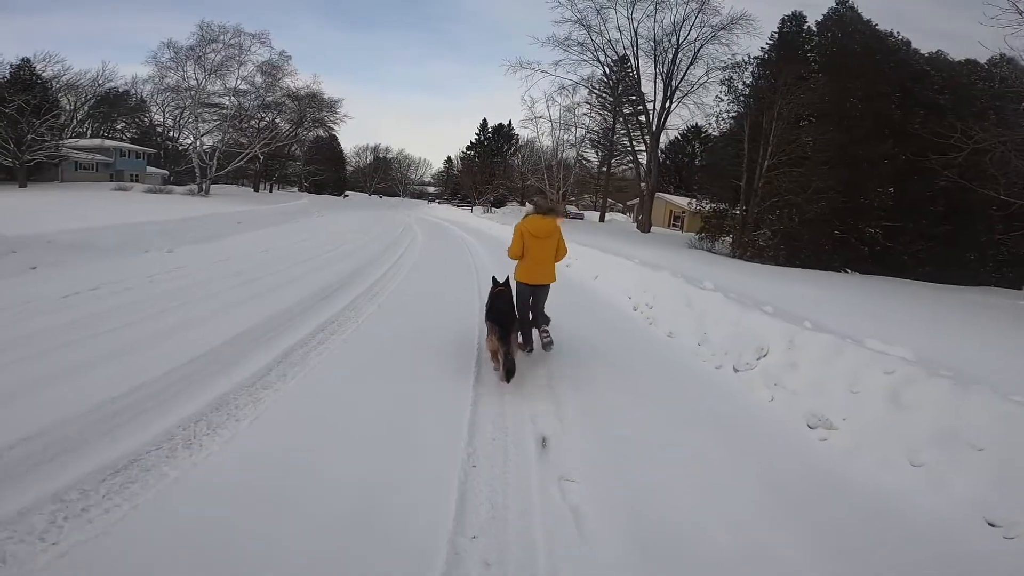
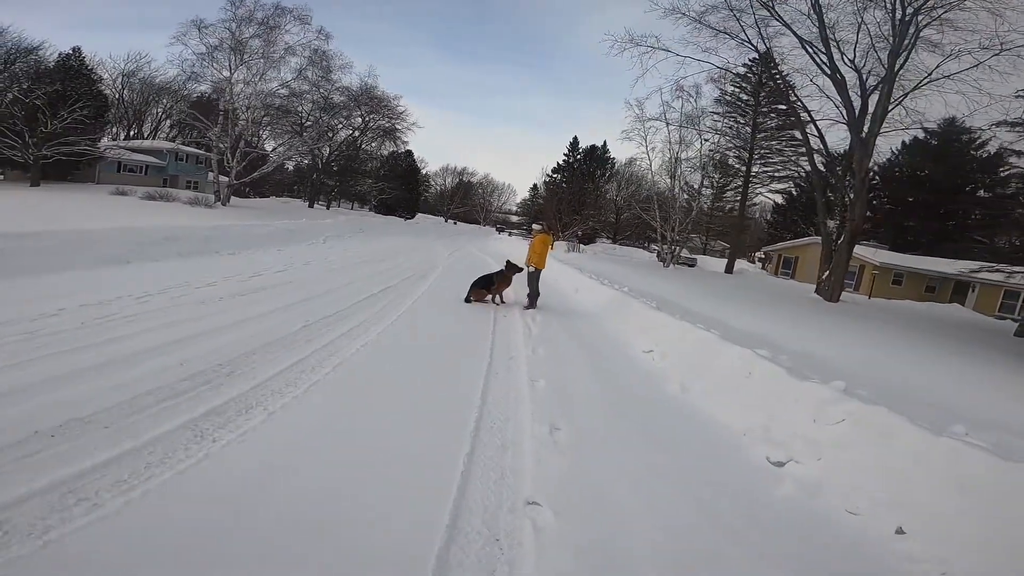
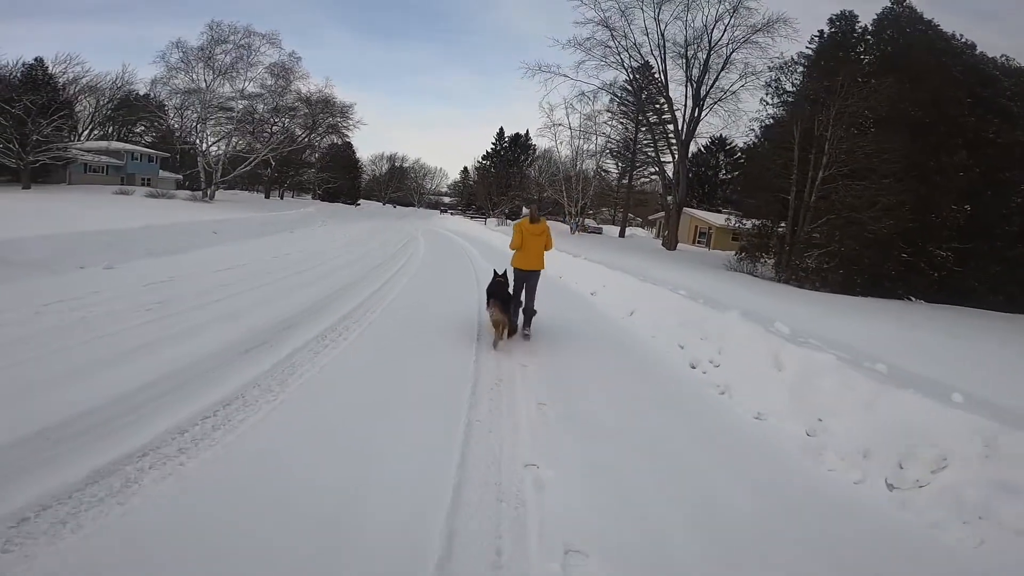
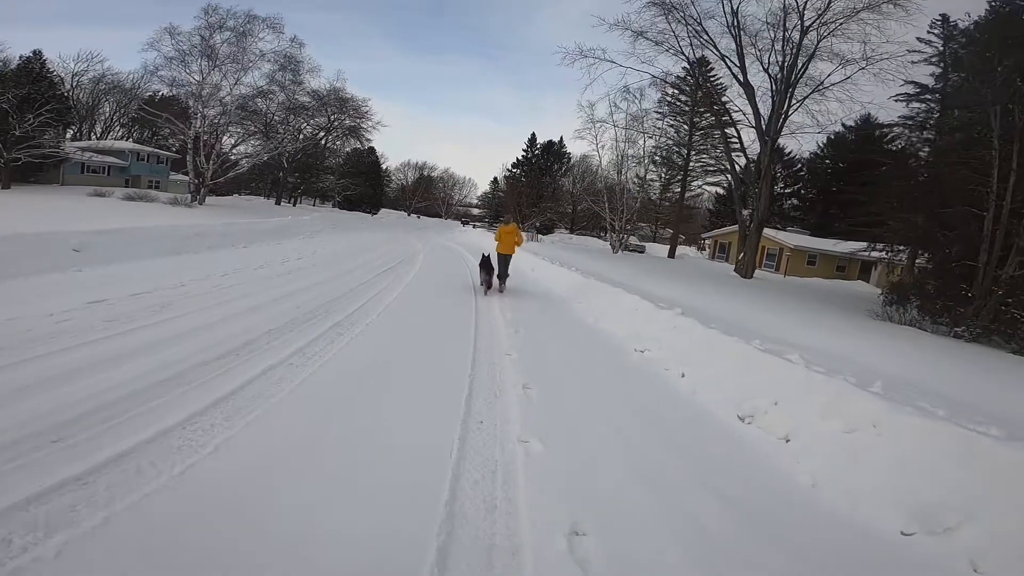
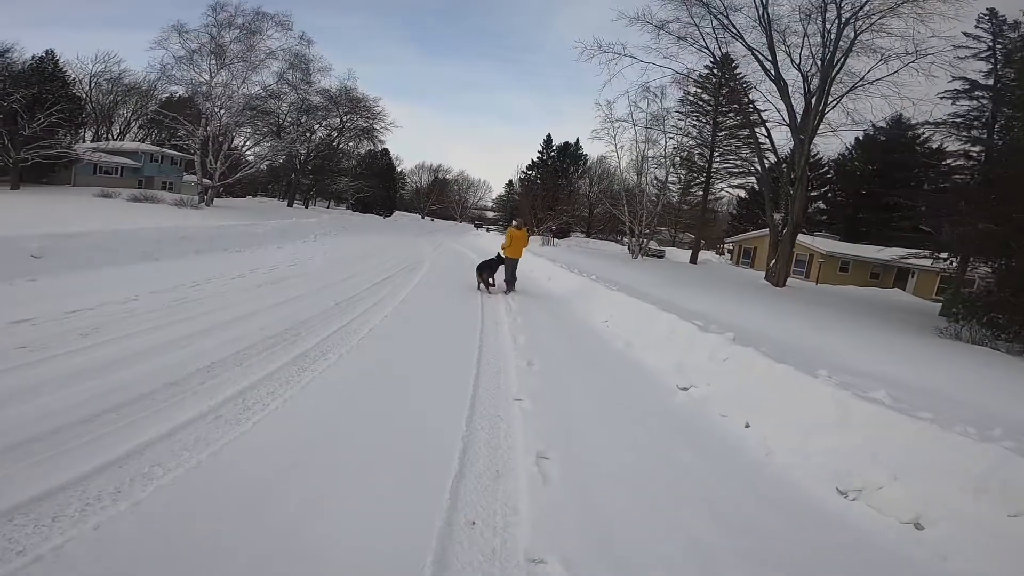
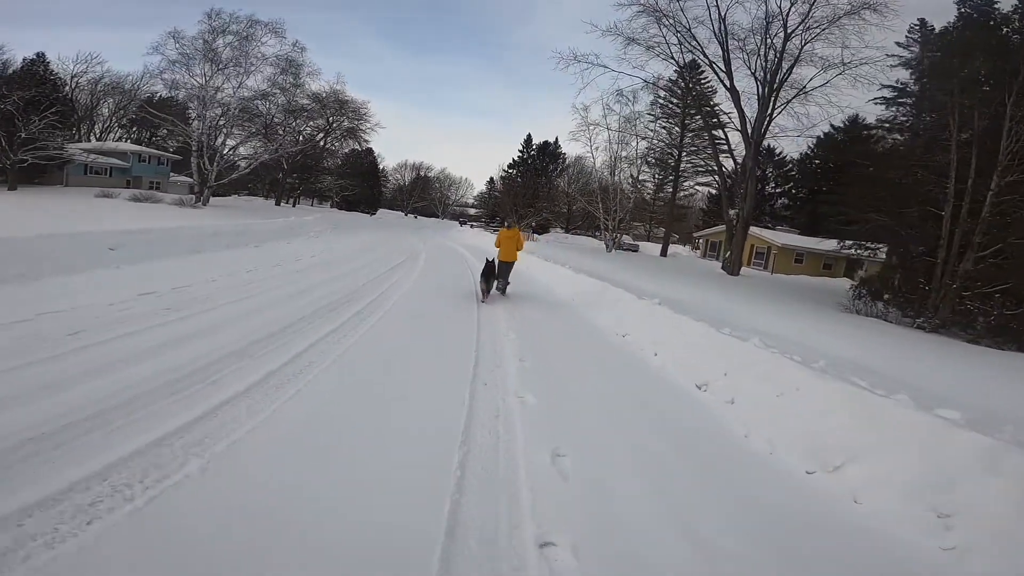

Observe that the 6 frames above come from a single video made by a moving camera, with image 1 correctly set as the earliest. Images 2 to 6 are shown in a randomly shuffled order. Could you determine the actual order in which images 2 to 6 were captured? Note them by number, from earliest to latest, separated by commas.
3, 6, 4, 5, 2
